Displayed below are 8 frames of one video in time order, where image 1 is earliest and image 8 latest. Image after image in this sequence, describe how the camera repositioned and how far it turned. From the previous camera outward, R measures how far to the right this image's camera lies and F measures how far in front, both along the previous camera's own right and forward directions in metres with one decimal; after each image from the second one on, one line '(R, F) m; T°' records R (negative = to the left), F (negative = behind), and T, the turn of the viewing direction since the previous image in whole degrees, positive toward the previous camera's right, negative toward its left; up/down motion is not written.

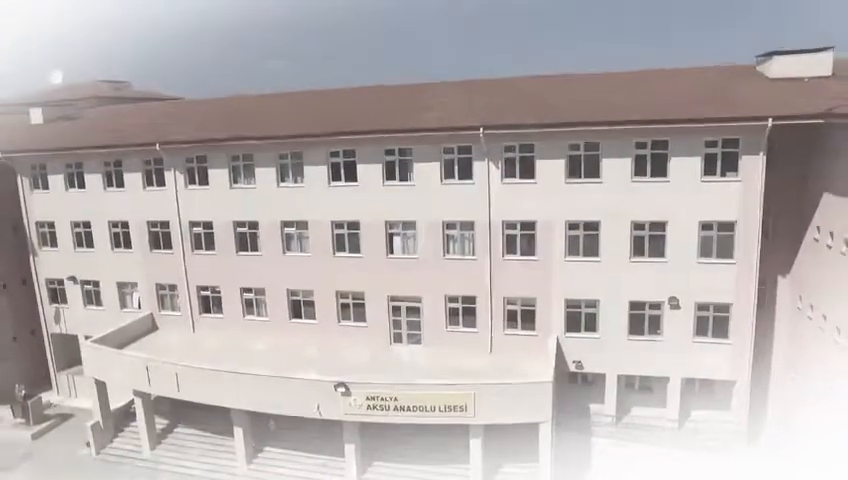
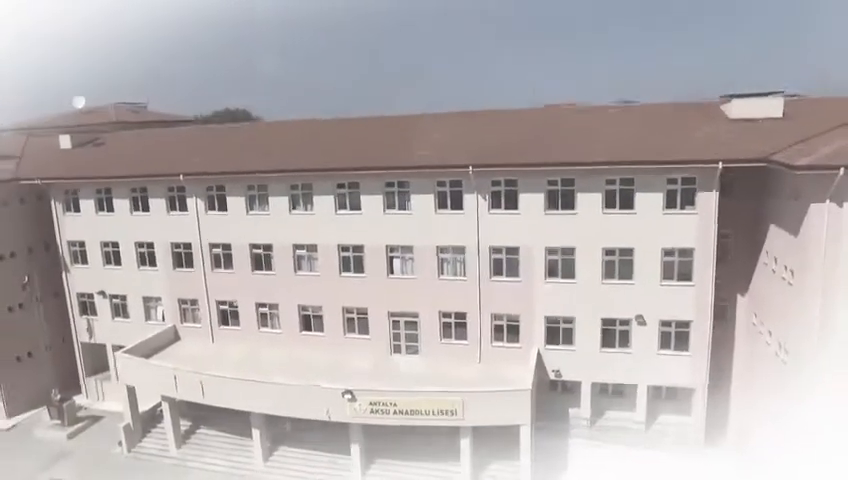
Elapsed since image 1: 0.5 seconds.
(+0.1, -1.3) m; 0°
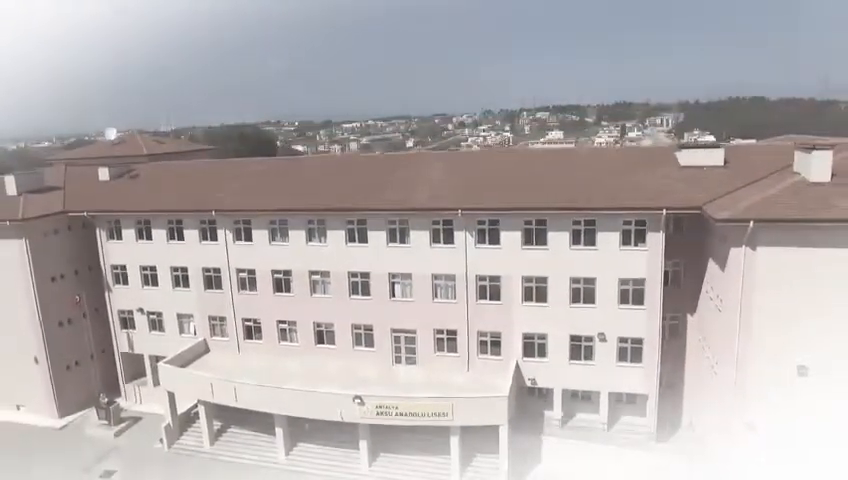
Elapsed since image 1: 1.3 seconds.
(+0.1, -2.2) m; 0°
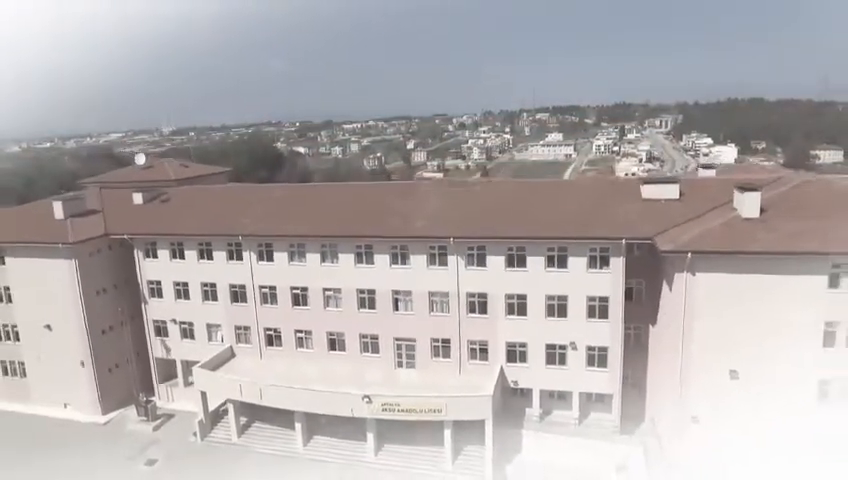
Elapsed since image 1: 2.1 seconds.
(+0.1, -2.4) m; 0°
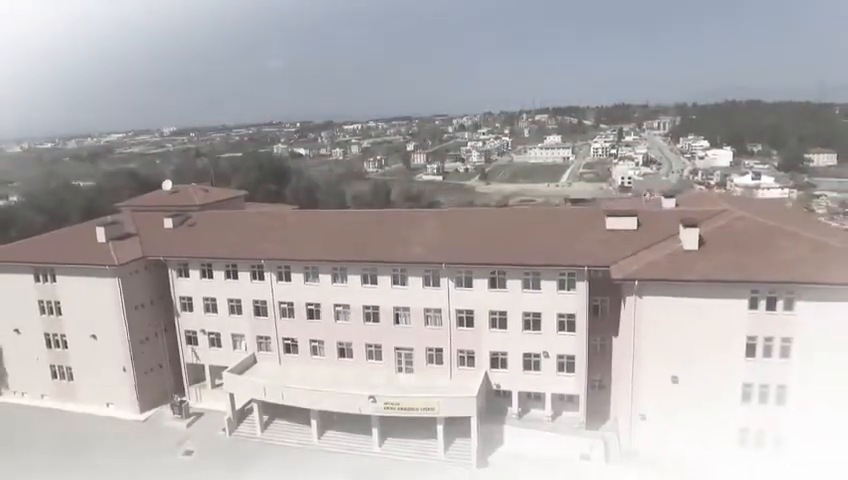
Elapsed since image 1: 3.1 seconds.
(+0.1, -2.9) m; 0°
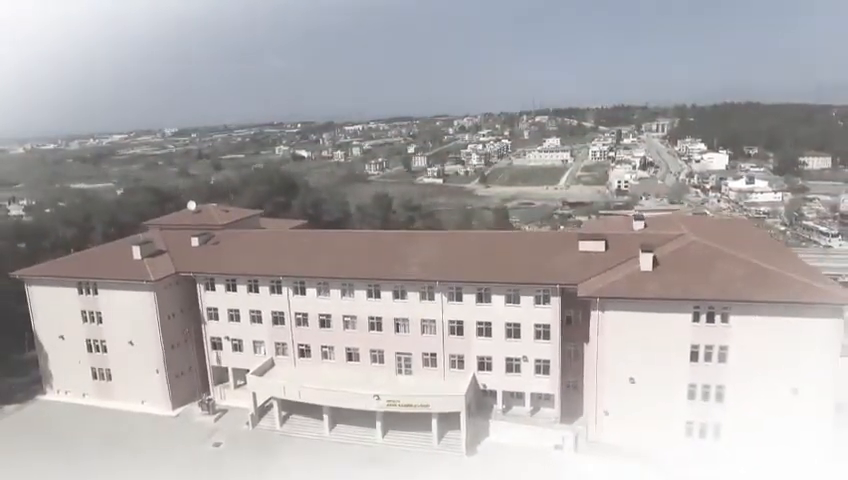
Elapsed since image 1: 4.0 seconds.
(+0.2, -3.1) m; 0°
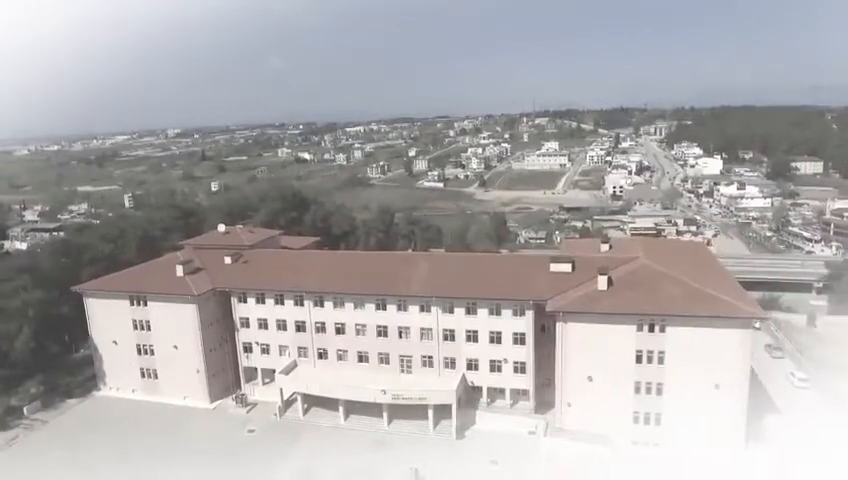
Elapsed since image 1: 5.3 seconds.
(+0.1, -4.7) m; 0°
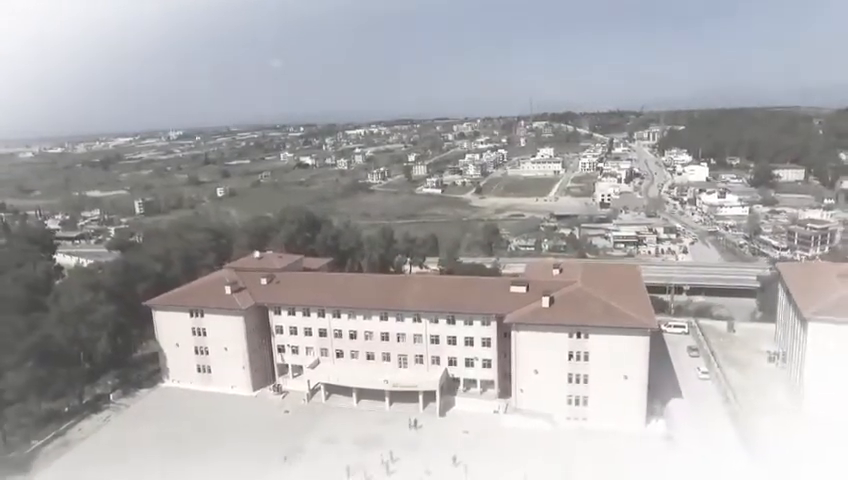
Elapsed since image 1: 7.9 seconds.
(+0.5, -9.1) m; 0°
